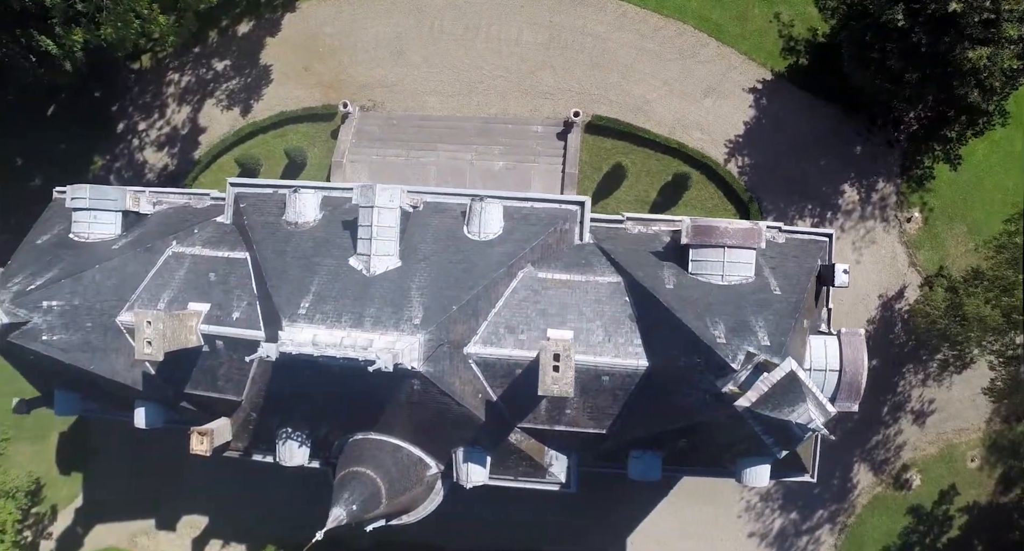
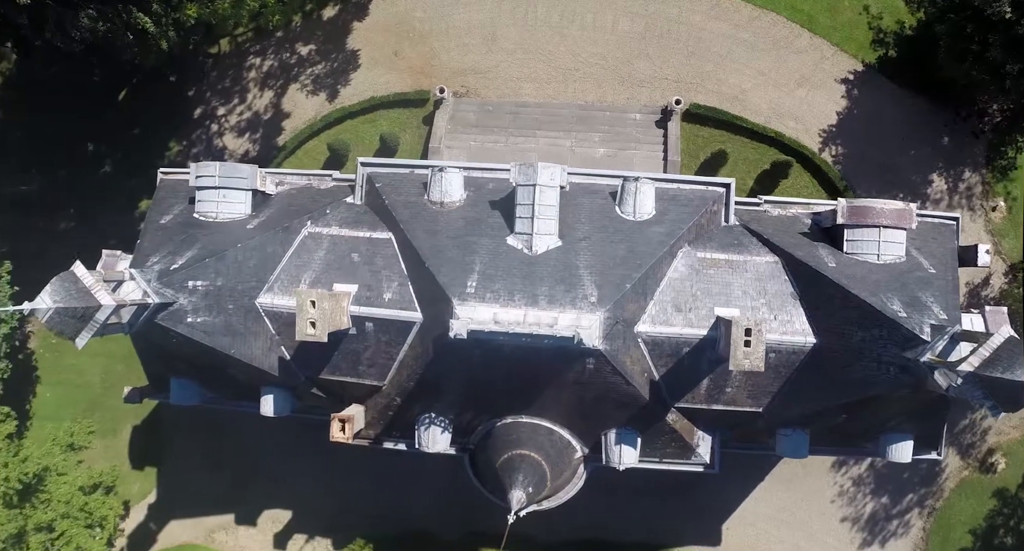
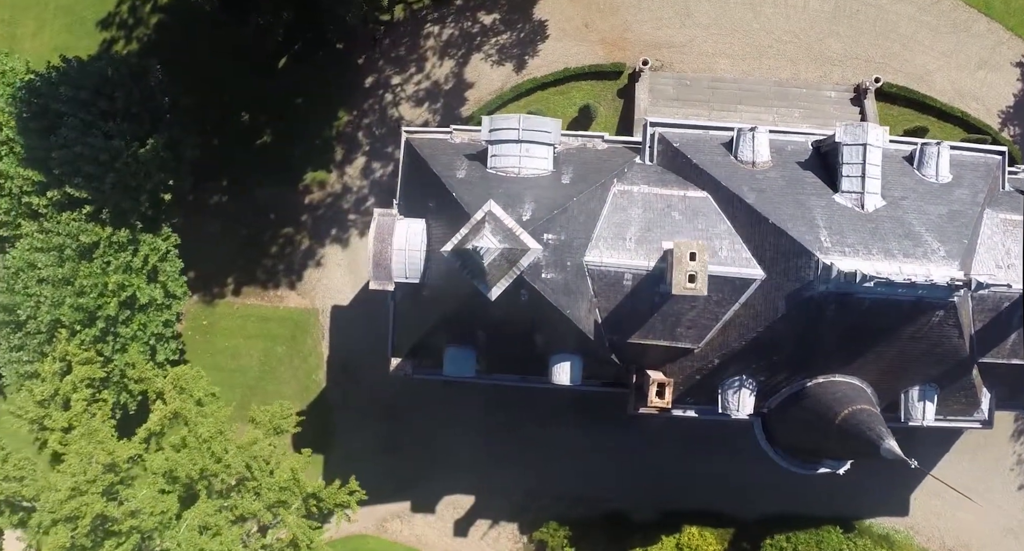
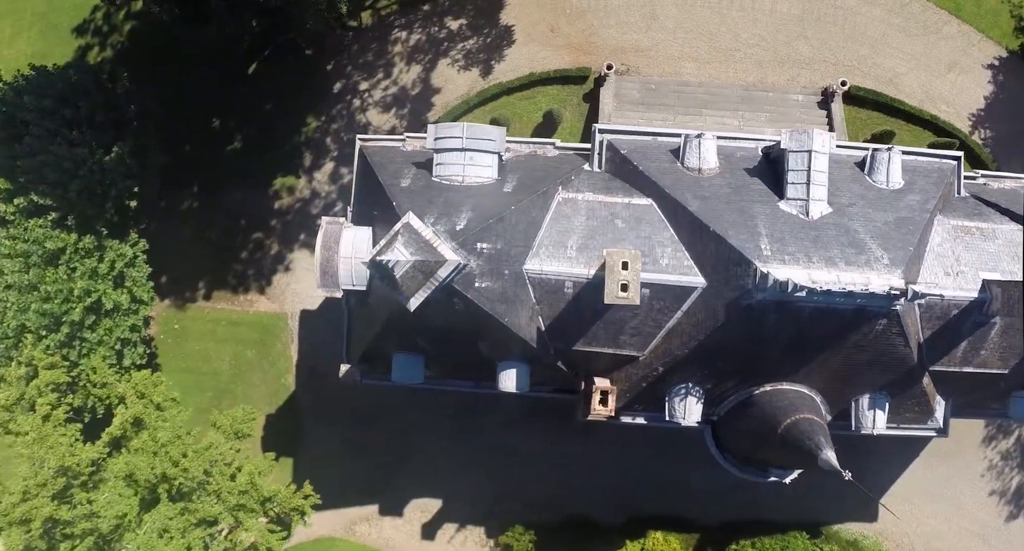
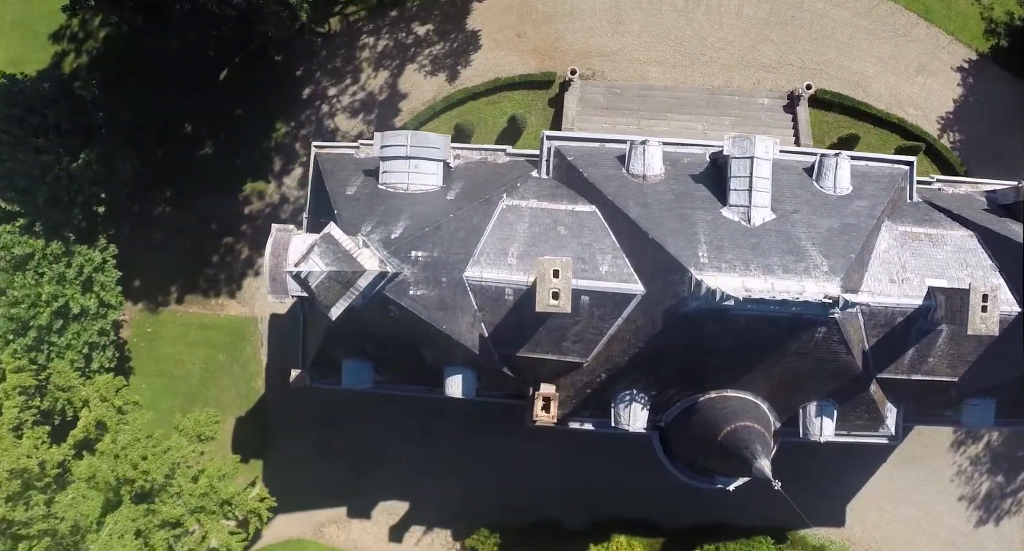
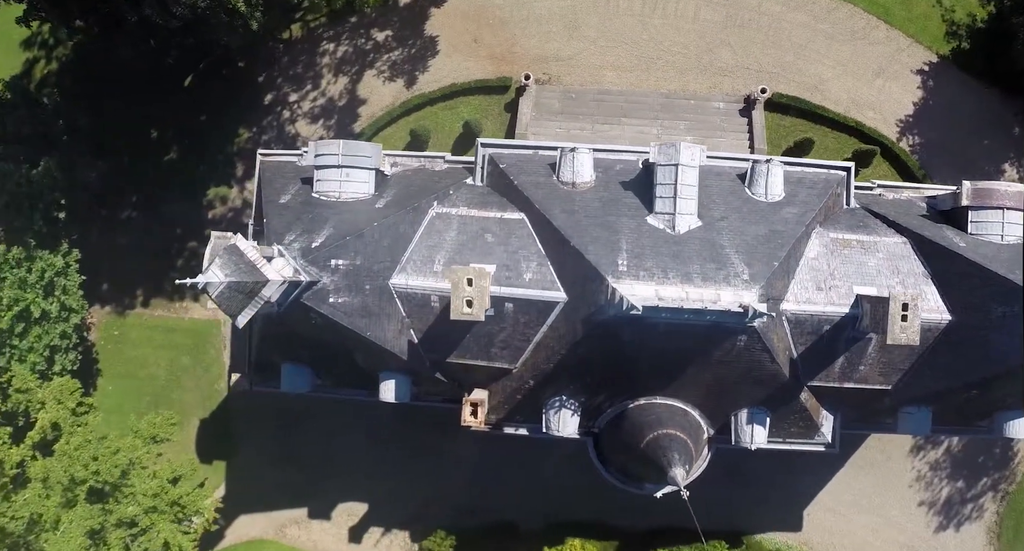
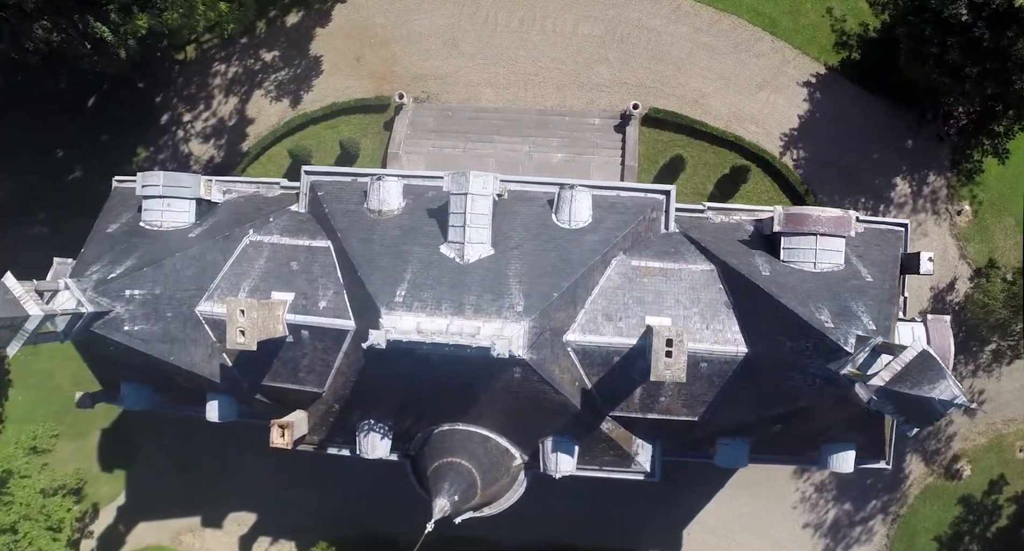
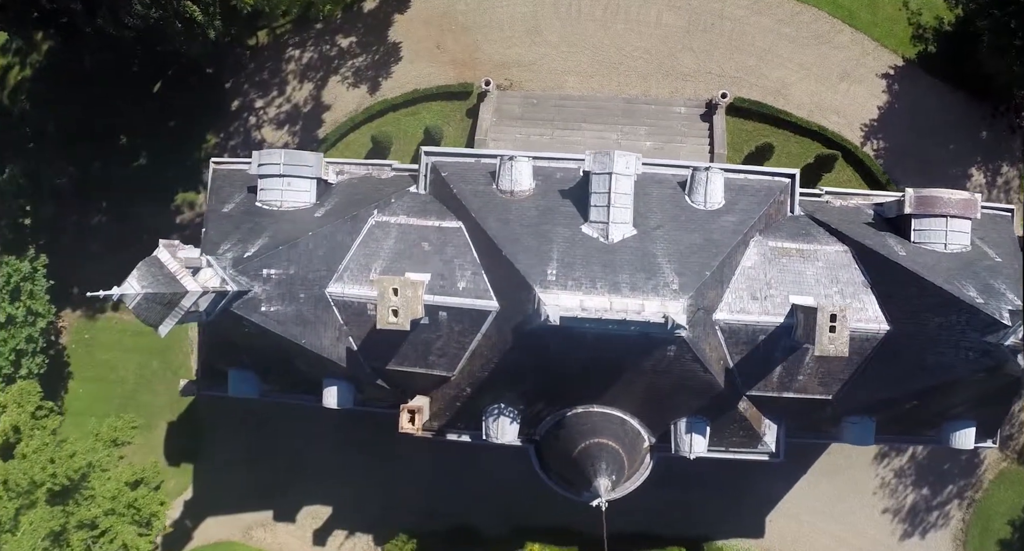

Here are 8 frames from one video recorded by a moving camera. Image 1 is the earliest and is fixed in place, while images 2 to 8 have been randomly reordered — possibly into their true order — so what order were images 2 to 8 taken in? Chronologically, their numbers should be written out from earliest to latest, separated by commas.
7, 2, 8, 6, 5, 4, 3
